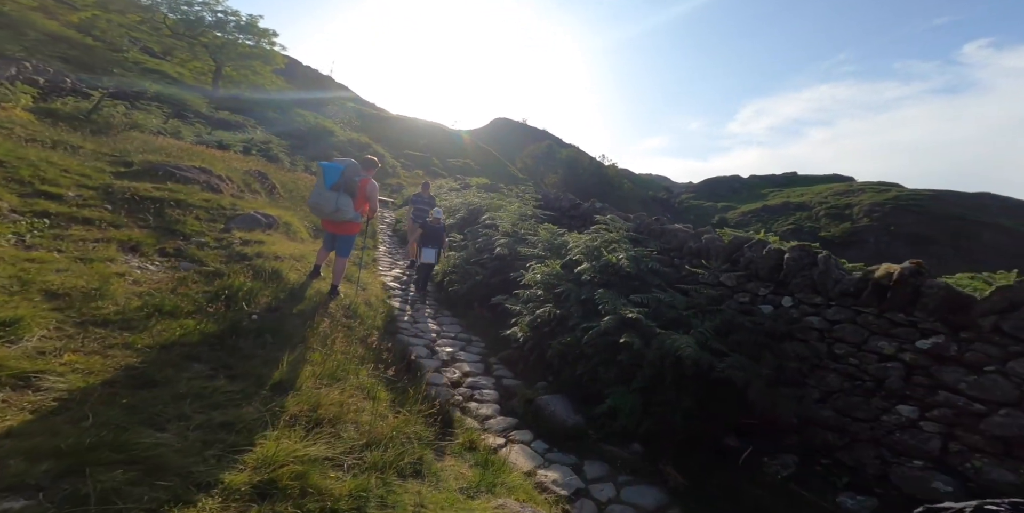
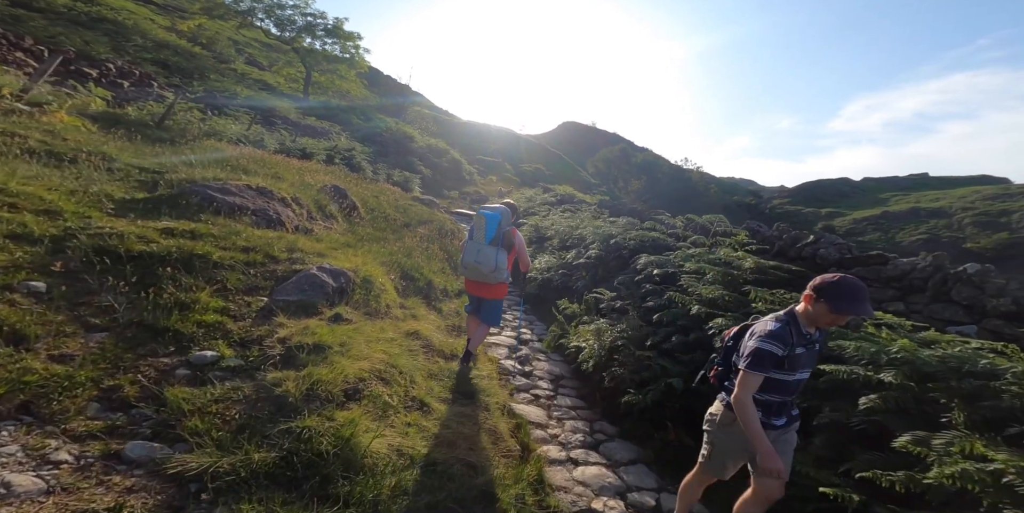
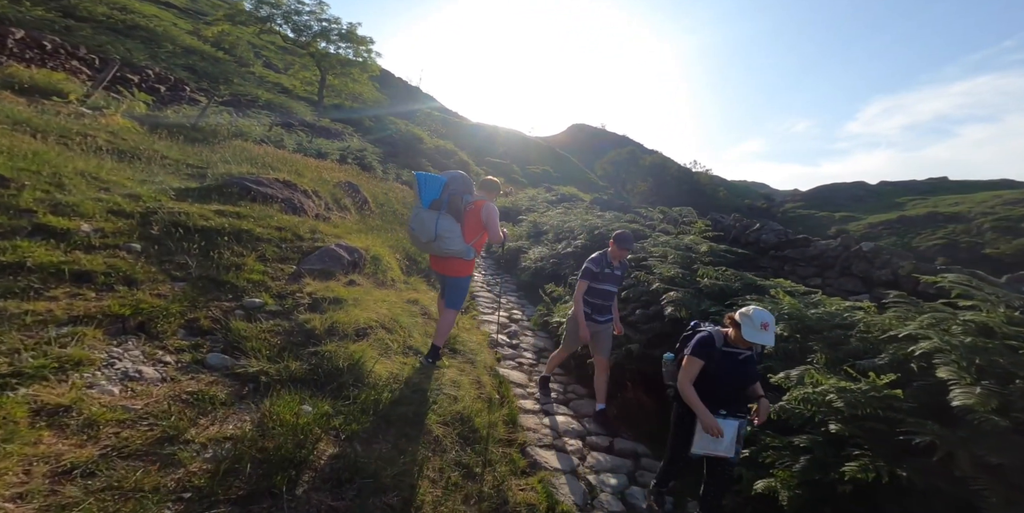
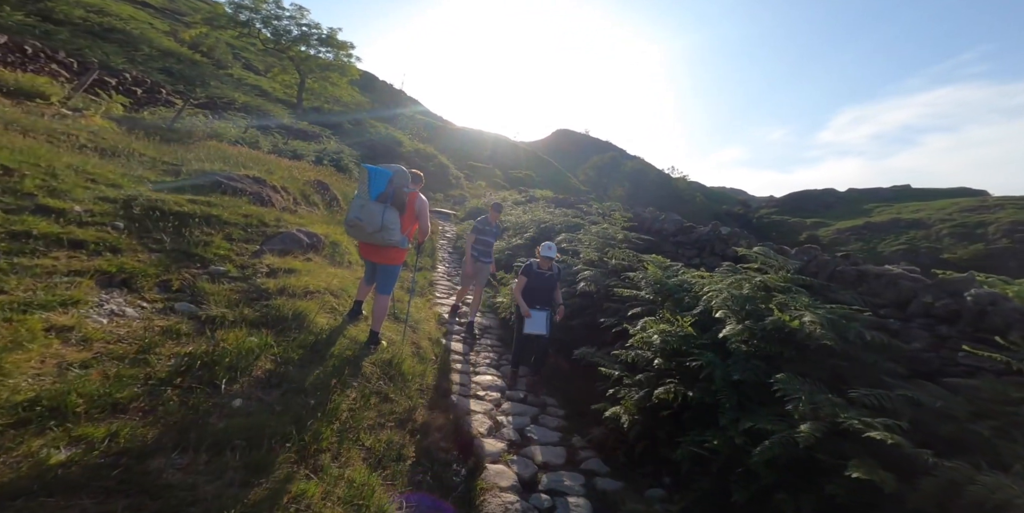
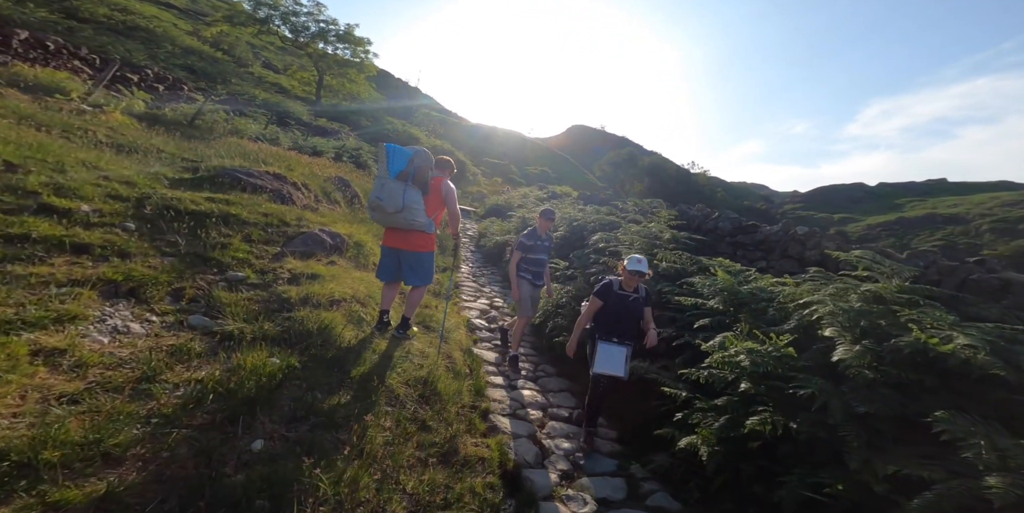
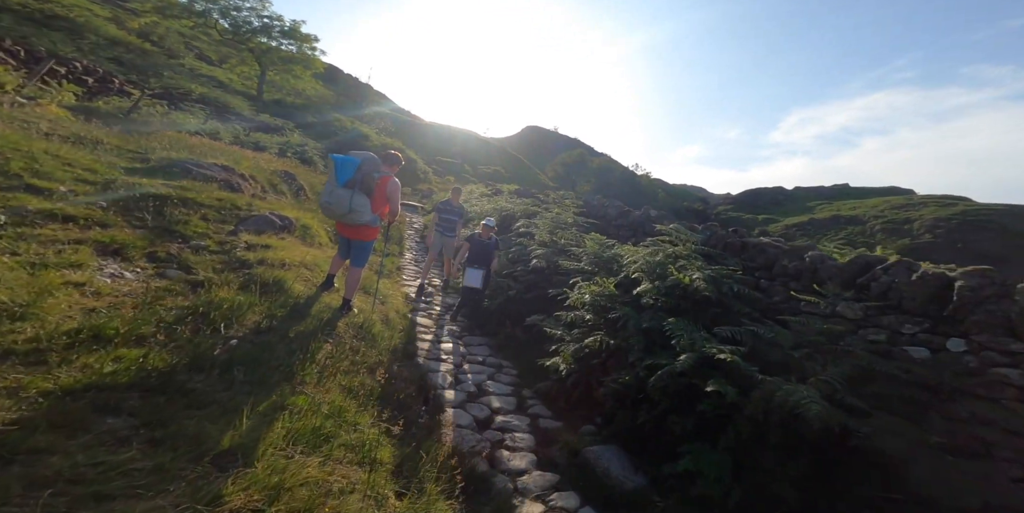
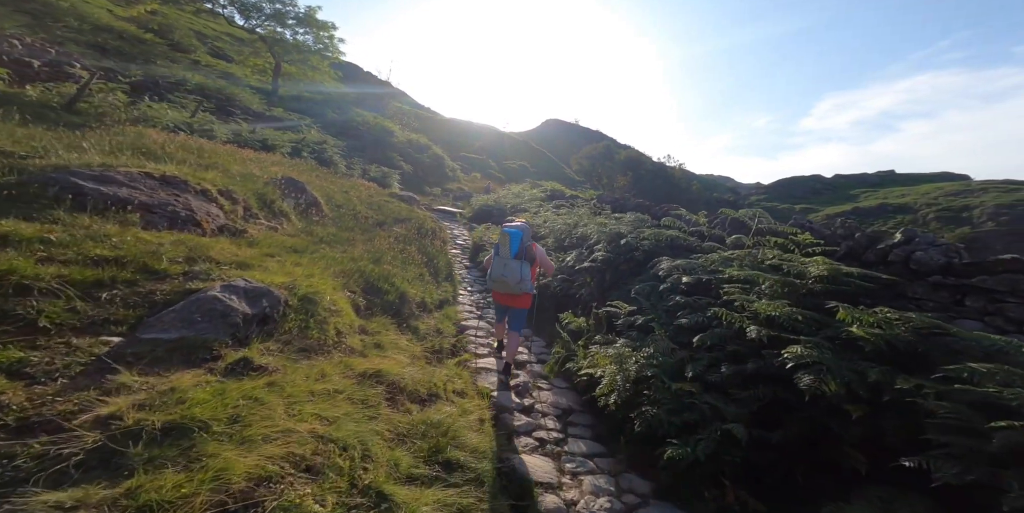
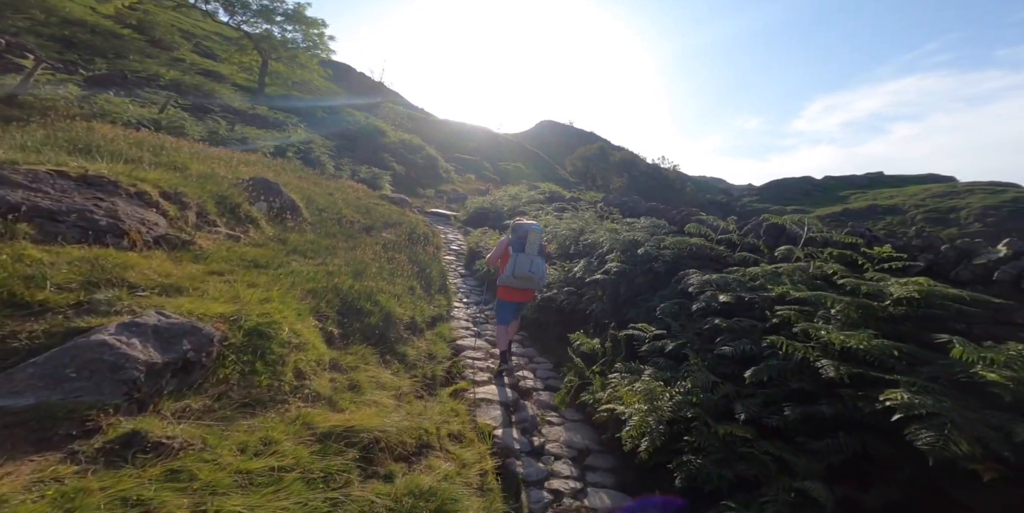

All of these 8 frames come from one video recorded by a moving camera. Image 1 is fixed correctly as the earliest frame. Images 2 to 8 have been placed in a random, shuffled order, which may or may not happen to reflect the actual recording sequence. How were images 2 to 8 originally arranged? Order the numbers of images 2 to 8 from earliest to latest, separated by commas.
6, 4, 5, 3, 2, 7, 8
